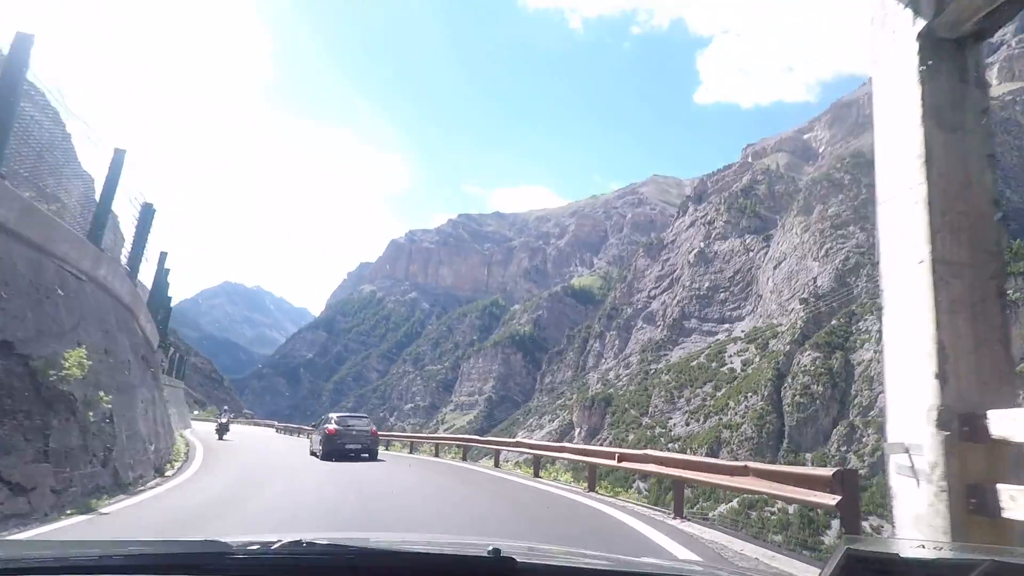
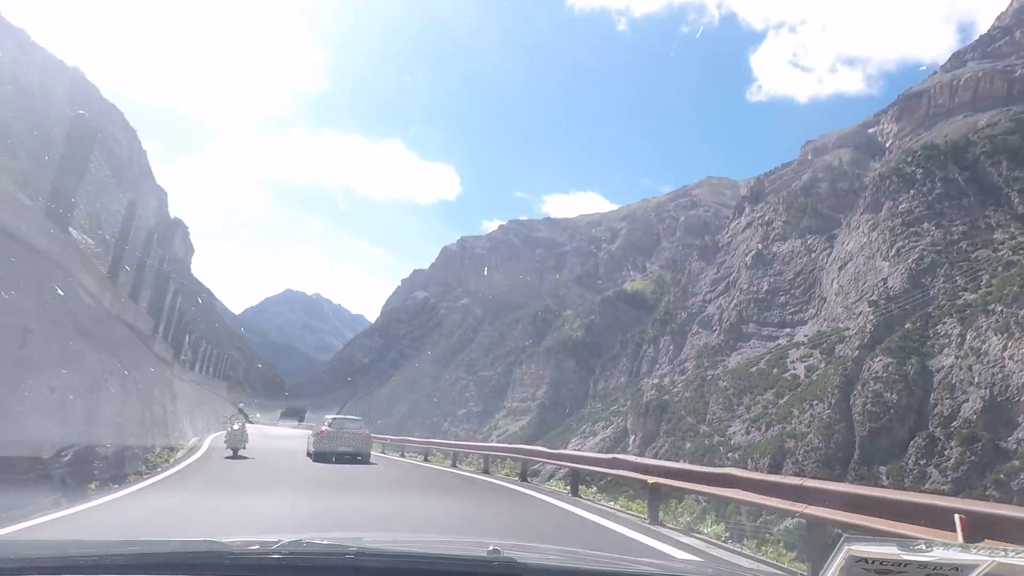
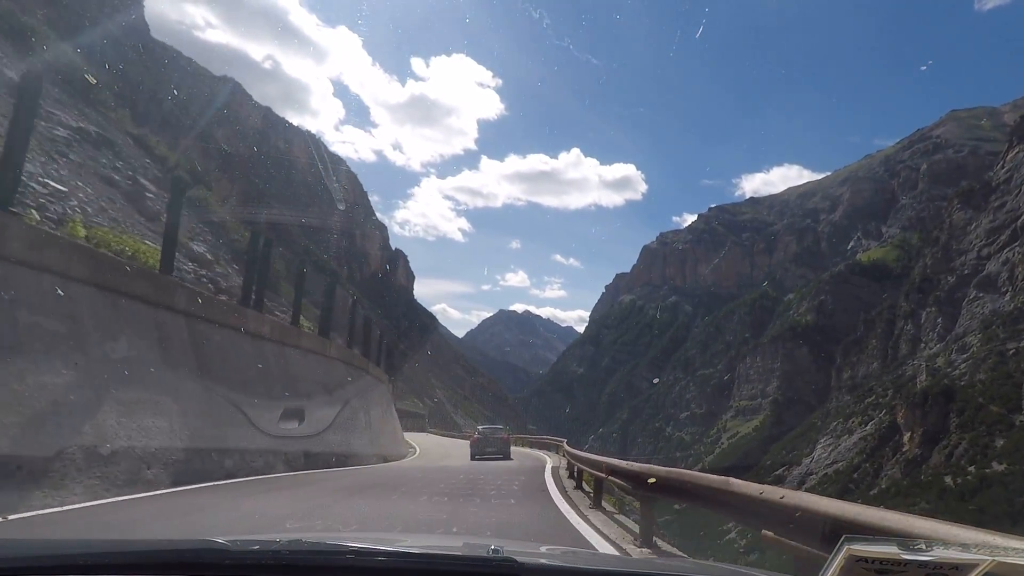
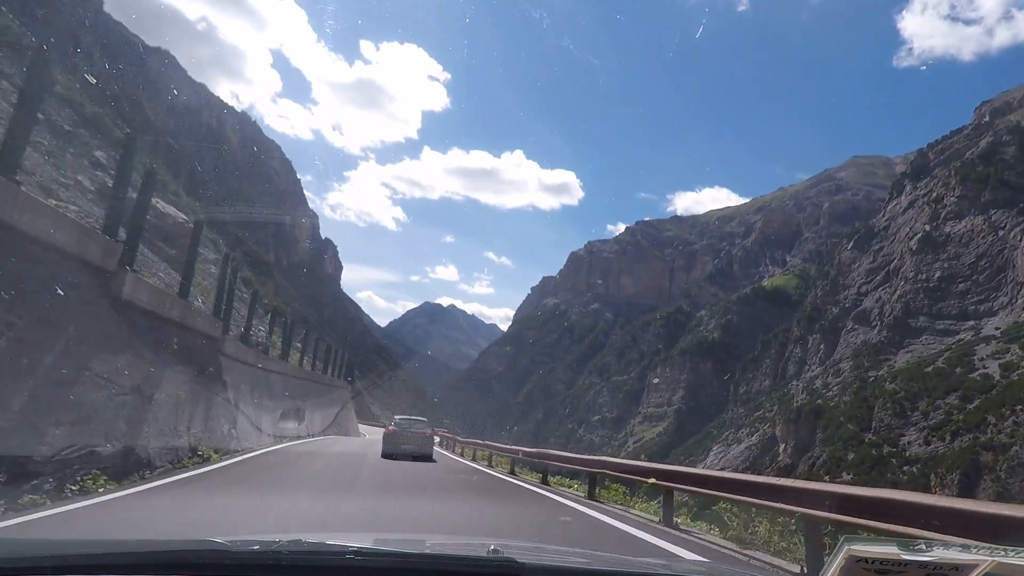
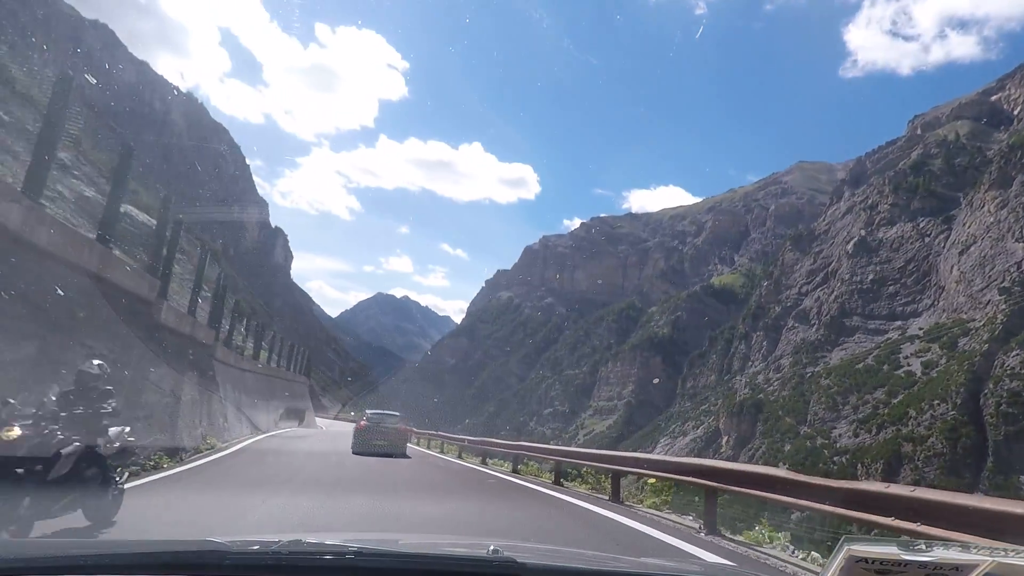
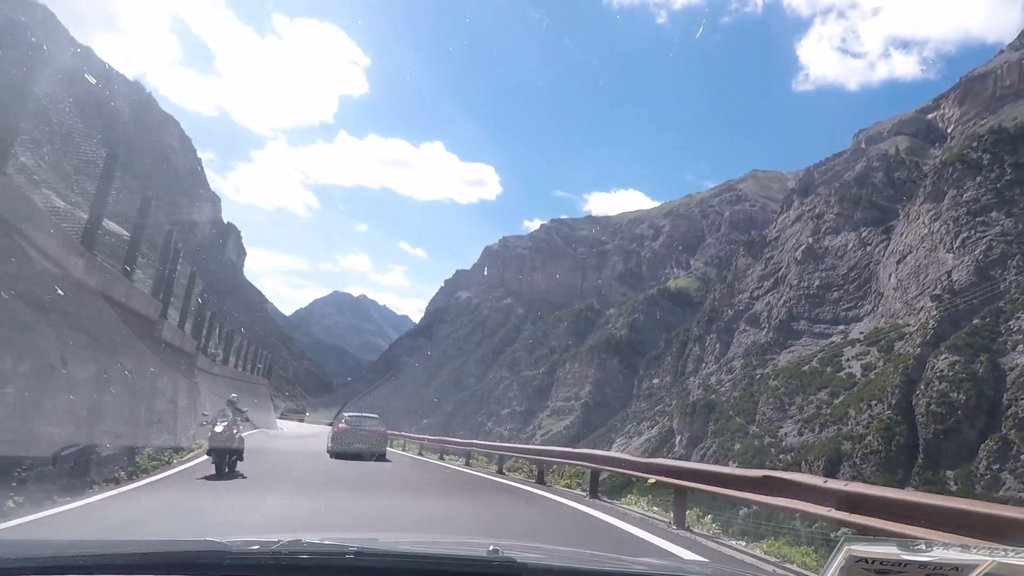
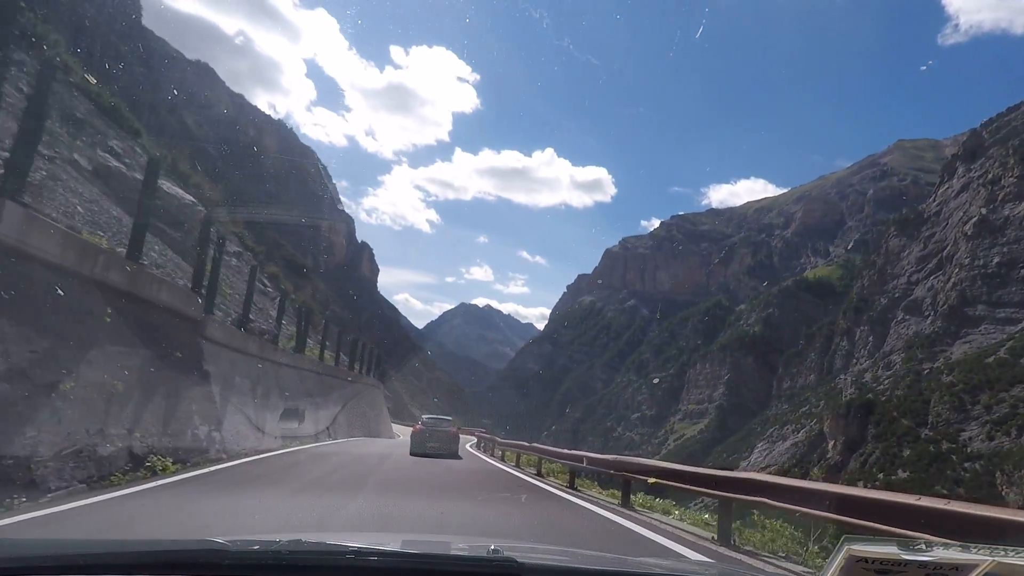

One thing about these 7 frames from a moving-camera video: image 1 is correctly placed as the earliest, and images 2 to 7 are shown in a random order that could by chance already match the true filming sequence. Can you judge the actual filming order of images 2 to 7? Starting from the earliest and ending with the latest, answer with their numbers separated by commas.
2, 6, 5, 4, 7, 3
